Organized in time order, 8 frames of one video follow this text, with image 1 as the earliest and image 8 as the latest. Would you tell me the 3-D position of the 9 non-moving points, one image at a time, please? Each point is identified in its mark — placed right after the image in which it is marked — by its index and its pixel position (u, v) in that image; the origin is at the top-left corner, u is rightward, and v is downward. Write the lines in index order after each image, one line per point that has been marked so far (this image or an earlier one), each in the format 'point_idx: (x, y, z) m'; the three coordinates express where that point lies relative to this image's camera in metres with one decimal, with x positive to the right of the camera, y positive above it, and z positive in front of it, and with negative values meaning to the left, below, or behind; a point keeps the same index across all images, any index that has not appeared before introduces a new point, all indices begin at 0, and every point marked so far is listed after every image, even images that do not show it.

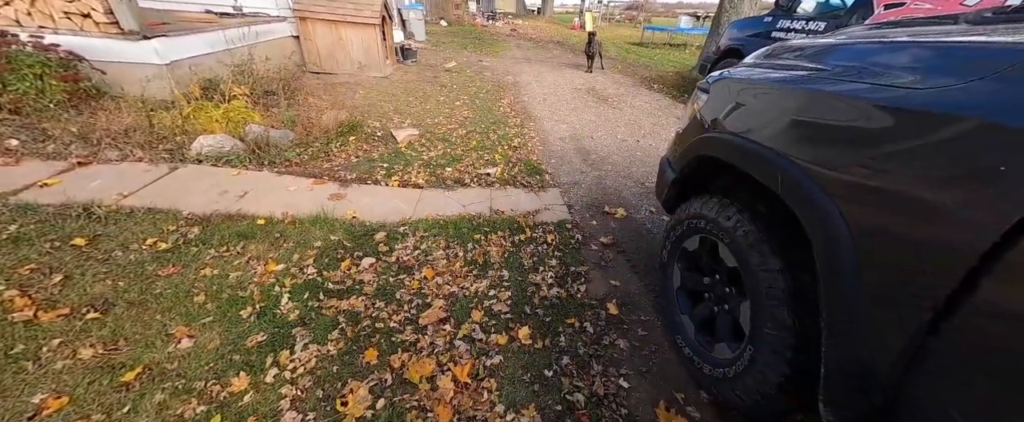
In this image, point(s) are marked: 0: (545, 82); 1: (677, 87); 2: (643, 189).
0: (+0.7, +3.0, +7.1) m
1: (+3.4, +2.5, +6.4) m
2: (+1.2, +0.2, +2.9) m
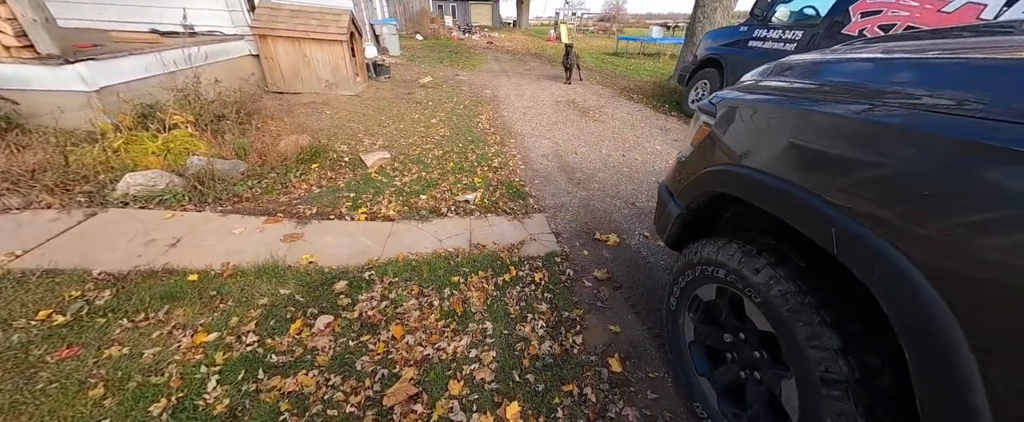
0: (+0.2, +2.6, +7.0) m
1: (+2.9, +2.3, +6.3) m
2: (+1.1, 0.0, +2.7) m
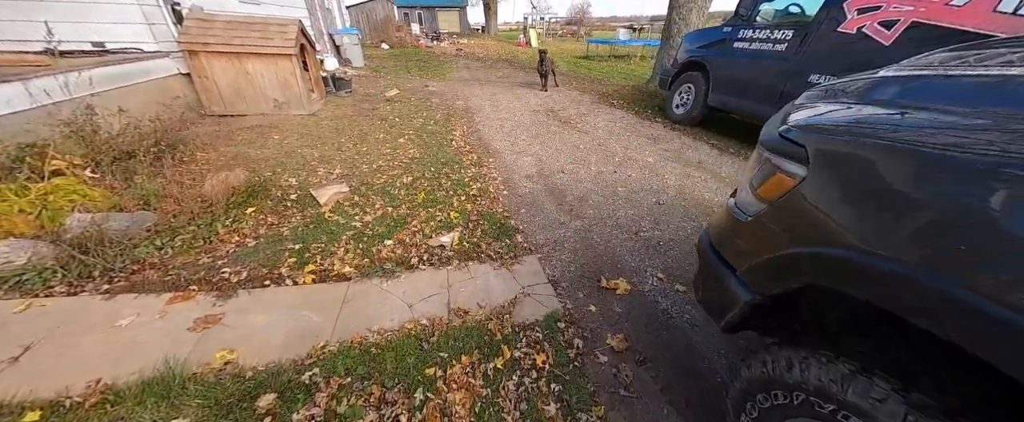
0: (-0.3, +2.2, +6.5) m
1: (+2.4, +2.1, +6.1) m
2: (+1.0, -0.2, +2.3) m
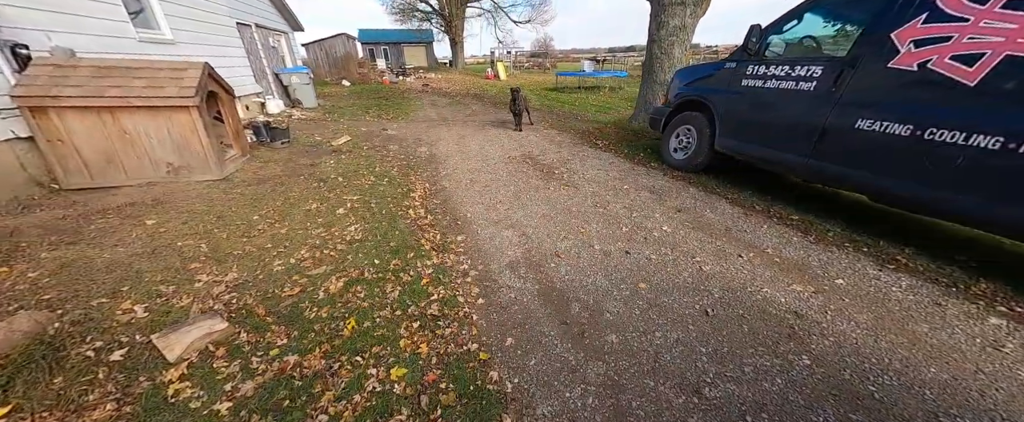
0: (-0.8, +1.1, +5.7) m
1: (+1.9, +1.2, +5.4) m
2: (+0.9, -0.9, +1.4) m
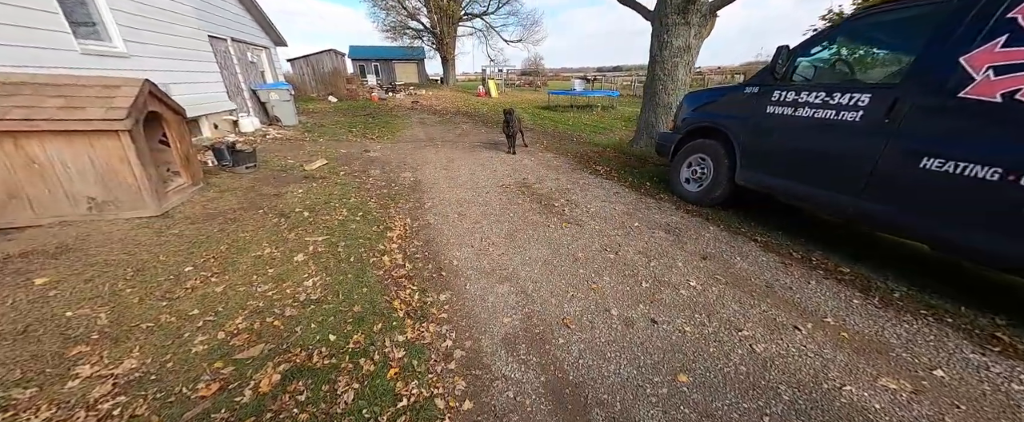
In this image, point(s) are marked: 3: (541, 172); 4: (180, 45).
0: (-0.9, +0.6, +5.2) m
1: (+1.8, +0.7, +5.0) m
2: (+0.9, -1.2, +0.8) m
3: (+0.5, +0.7, +5.3) m
4: (-6.9, +3.4, +6.3) m
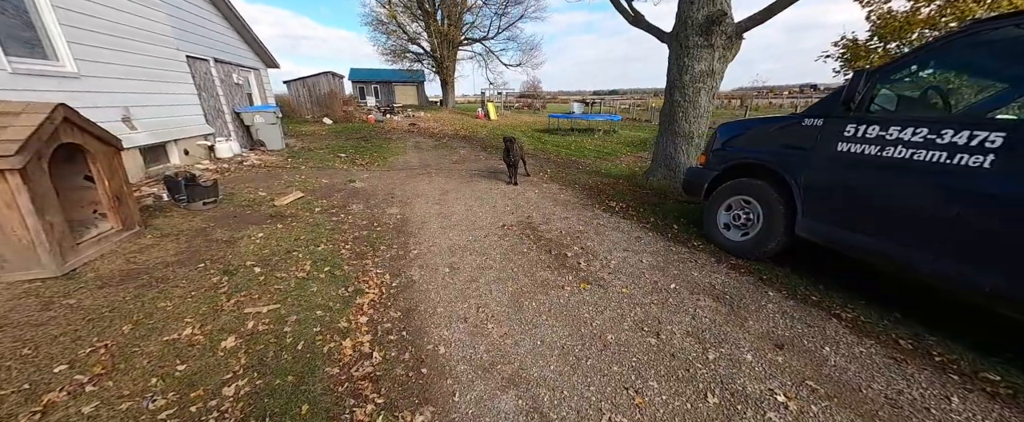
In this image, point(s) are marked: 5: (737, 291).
0: (-0.9, 0.0, +4.5) m
1: (+1.9, +0.1, +4.3) m
2: (+1.0, -1.6, 0.0) m
3: (+0.5, 0.0, +4.6) m
4: (-6.8, +2.7, +5.8) m
5: (+1.9, -0.7, +2.6) m
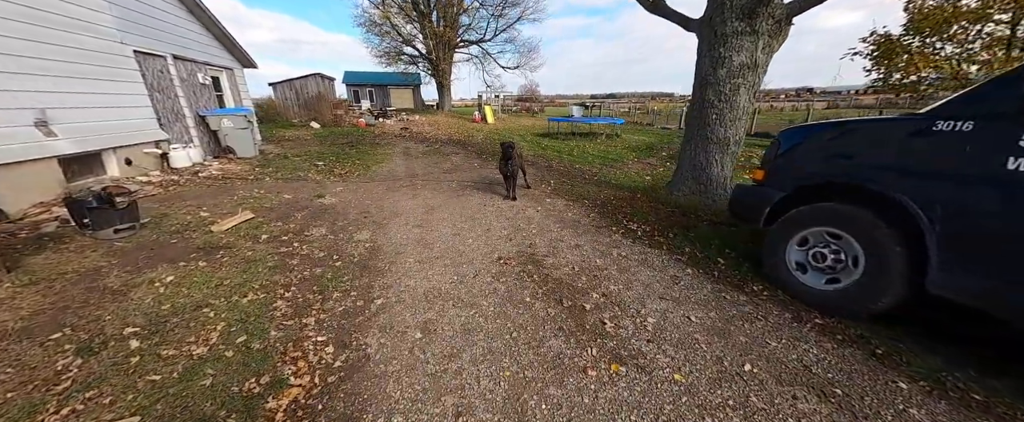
0: (-0.9, -0.3, +3.6) m
1: (+1.8, -0.2, +3.5) m
2: (+1.0, -1.8, -0.9) m
3: (+0.5, -0.3, +3.7) m
4: (-6.9, +2.4, +4.9) m
5: (+1.9, -0.9, +1.7) m
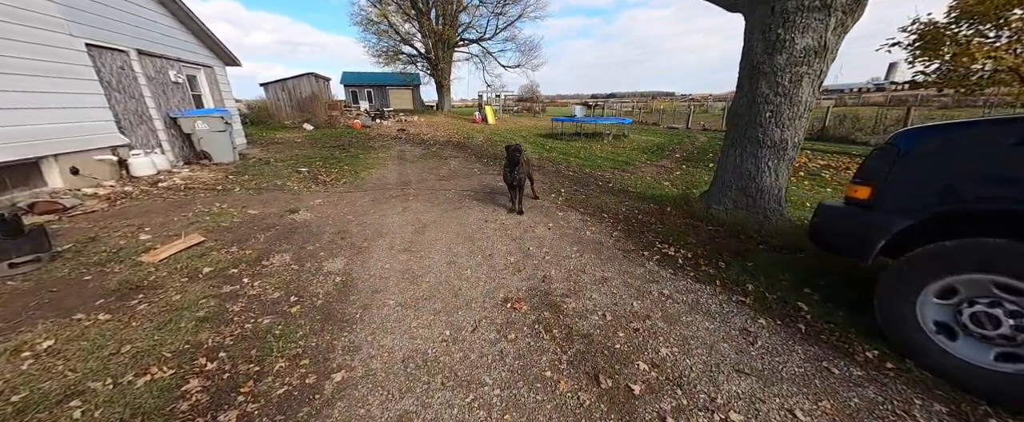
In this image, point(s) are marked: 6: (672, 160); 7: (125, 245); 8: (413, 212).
0: (-0.9, -0.6, +2.8) m
1: (+1.9, -0.4, +2.7) m
2: (+1.0, -2.0, -1.6) m
3: (+0.6, -0.5, +3.0) m
4: (-6.8, +2.2, +4.1) m
5: (+2.0, -1.1, +1.0) m
6: (+5.2, +1.7, +10.0) m
7: (-3.9, -0.3, +3.2) m
8: (-1.4, 0.0, +4.4) m
